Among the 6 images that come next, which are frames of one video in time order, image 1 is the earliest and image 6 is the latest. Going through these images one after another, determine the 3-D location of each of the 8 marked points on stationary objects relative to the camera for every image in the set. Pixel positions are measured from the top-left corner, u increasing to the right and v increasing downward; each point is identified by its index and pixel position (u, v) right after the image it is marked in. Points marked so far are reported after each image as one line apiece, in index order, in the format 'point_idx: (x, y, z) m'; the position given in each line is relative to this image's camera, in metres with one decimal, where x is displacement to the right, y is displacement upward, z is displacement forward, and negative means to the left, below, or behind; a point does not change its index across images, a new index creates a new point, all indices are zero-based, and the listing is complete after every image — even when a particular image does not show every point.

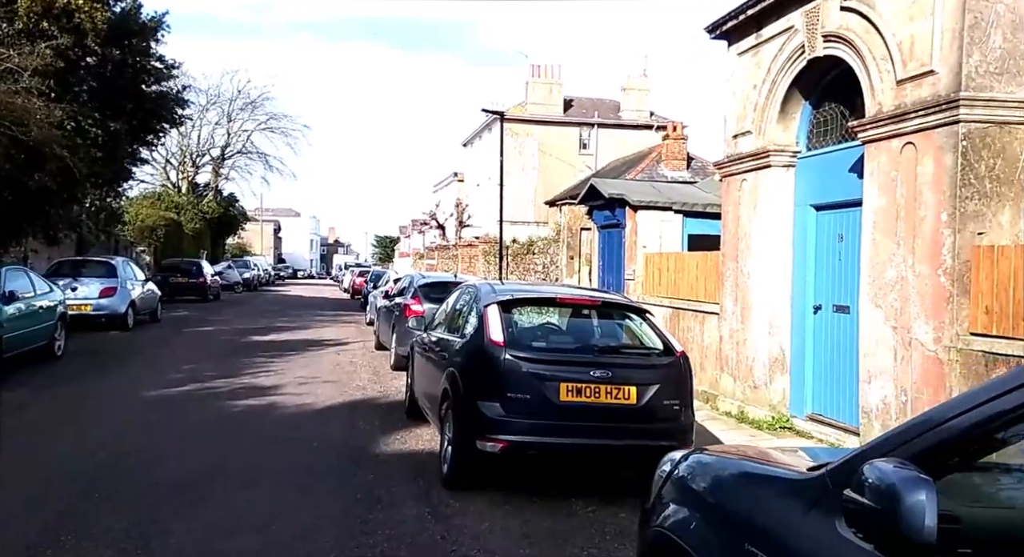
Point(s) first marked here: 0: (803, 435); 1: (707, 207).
0: (+3.0, -1.6, +9.1) m
1: (+3.2, +1.2, +14.2) m
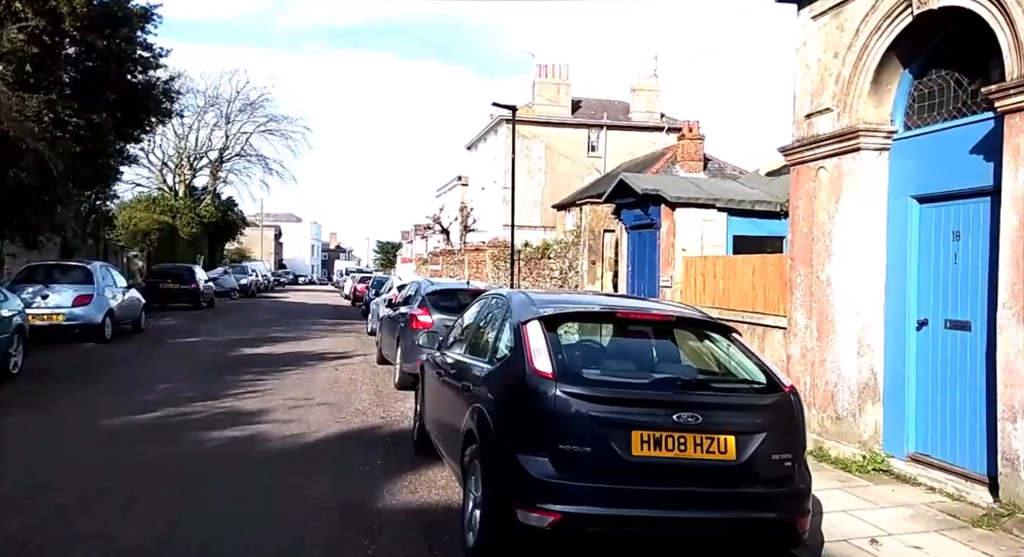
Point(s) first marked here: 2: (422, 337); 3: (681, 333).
0: (+3.3, -1.7, +7.3) m
1: (+3.5, +1.0, +12.5) m
2: (-0.9, -0.6, +8.6) m
3: (+1.0, -0.3, +5.5) m
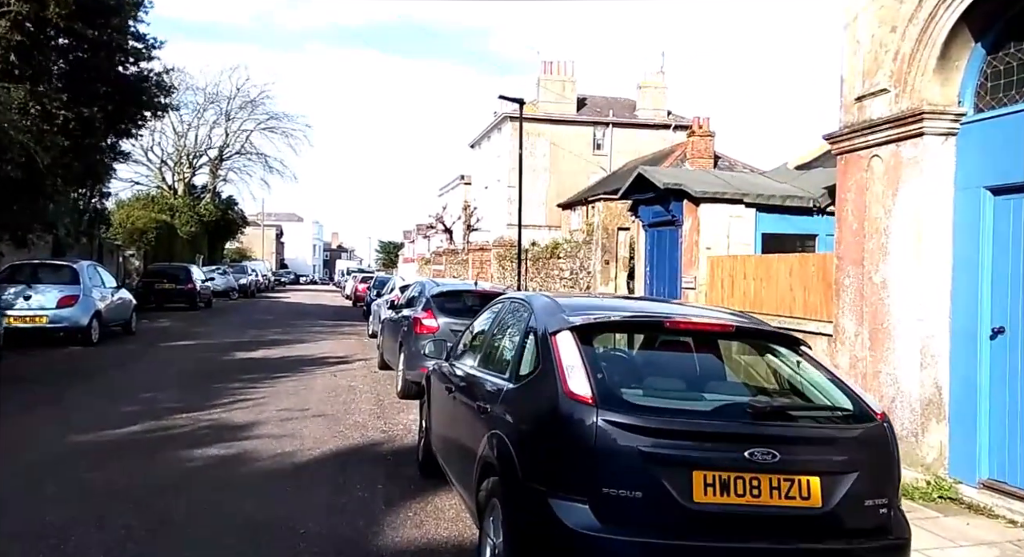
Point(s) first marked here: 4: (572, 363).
0: (+3.4, -1.7, +6.4) m
1: (+3.6, +1.0, +11.6) m
2: (-0.7, -0.6, +7.7) m
3: (+1.2, -0.3, +4.6) m
4: (+0.3, -0.4, +4.2) m
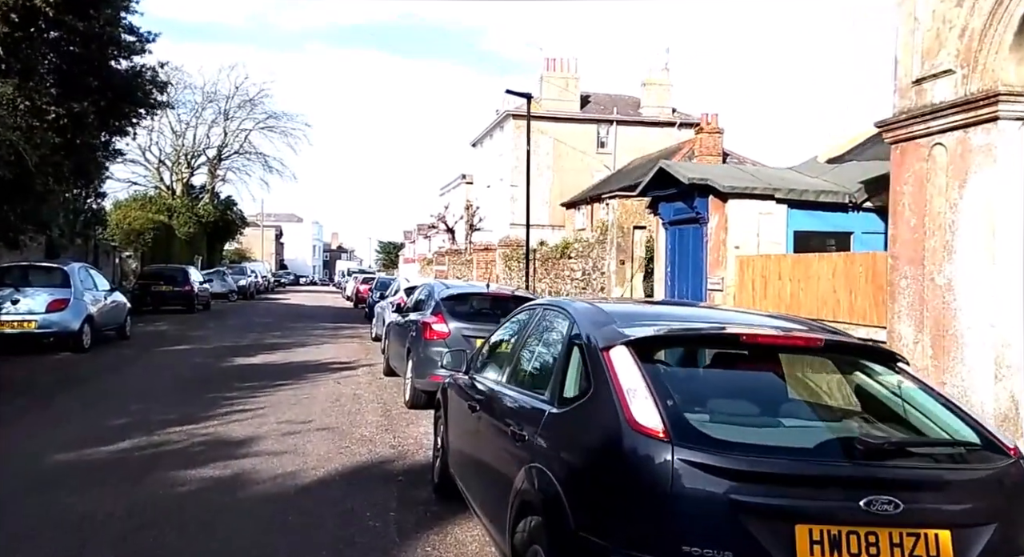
0: (+3.6, -1.7, +5.7) m
1: (+3.8, +1.0, +10.9) m
2: (-0.5, -0.6, +7.0) m
3: (+1.4, -0.4, +3.9) m
4: (+0.5, -0.4, +3.5) m
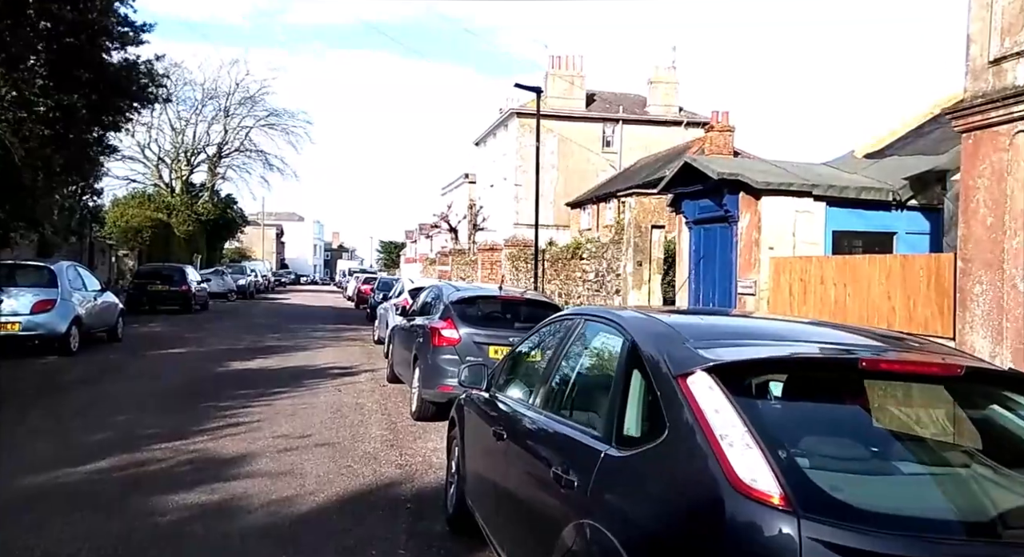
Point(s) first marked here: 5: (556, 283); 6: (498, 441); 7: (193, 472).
0: (+3.8, -1.7, +4.9) m
1: (+4.0, +1.0, +10.1) m
2: (-0.4, -0.6, +6.2) m
3: (+1.5, -0.4, +3.1) m
4: (+0.7, -0.5, +2.7) m
5: (+1.0, -0.1, +19.5) m
6: (-0.1, -1.0, +5.2) m
7: (-2.7, -1.6, +7.5) m
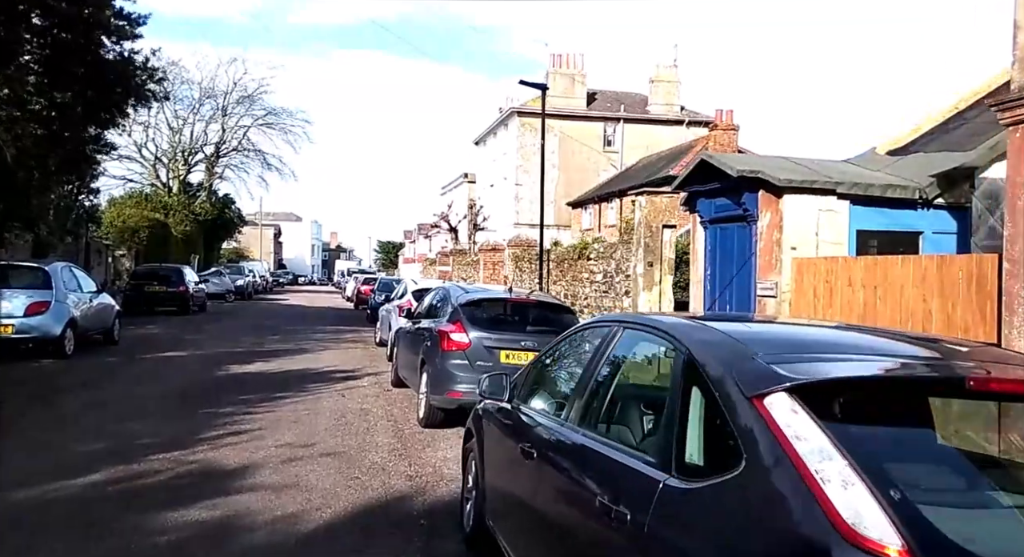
0: (+3.9, -1.8, +4.5) m
1: (+4.1, +1.0, +9.7) m
2: (-0.2, -0.7, +5.8) m
3: (+1.7, -0.4, +2.7) m
4: (+0.8, -0.5, +2.3) m
5: (+1.1, -0.1, +19.1) m
6: (+0.1, -1.0, +4.8) m
7: (-2.6, -1.7, +7.1) m
